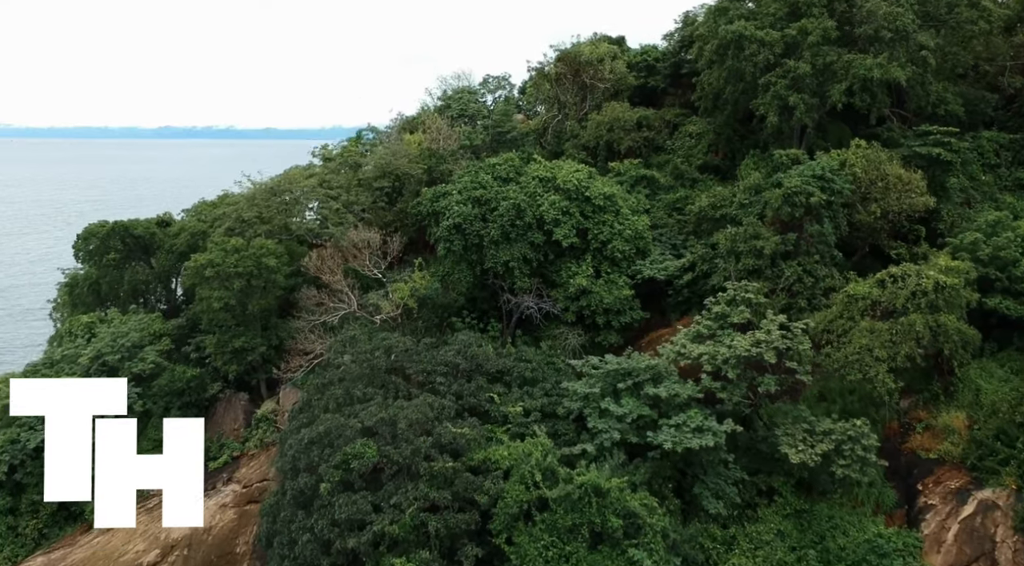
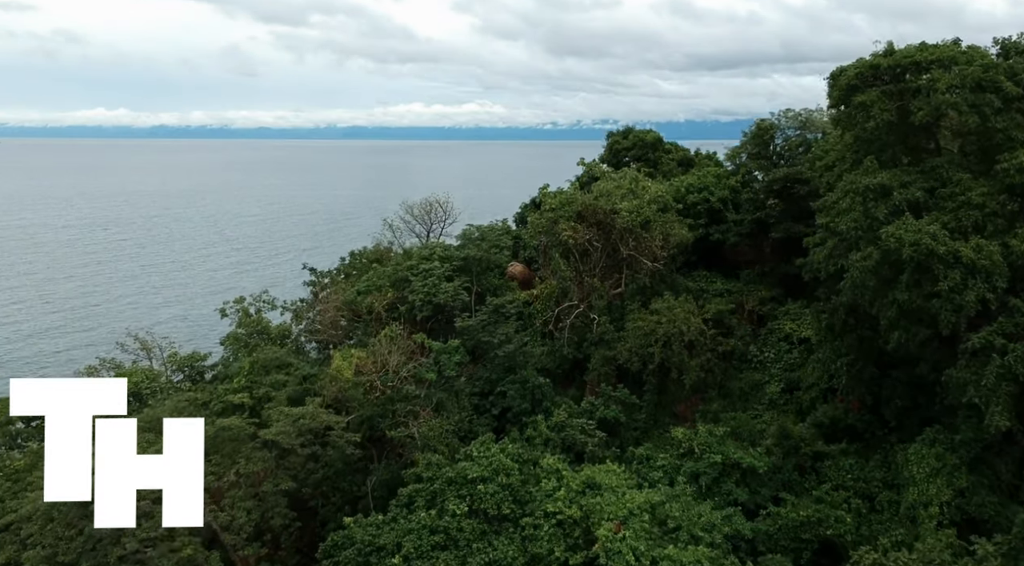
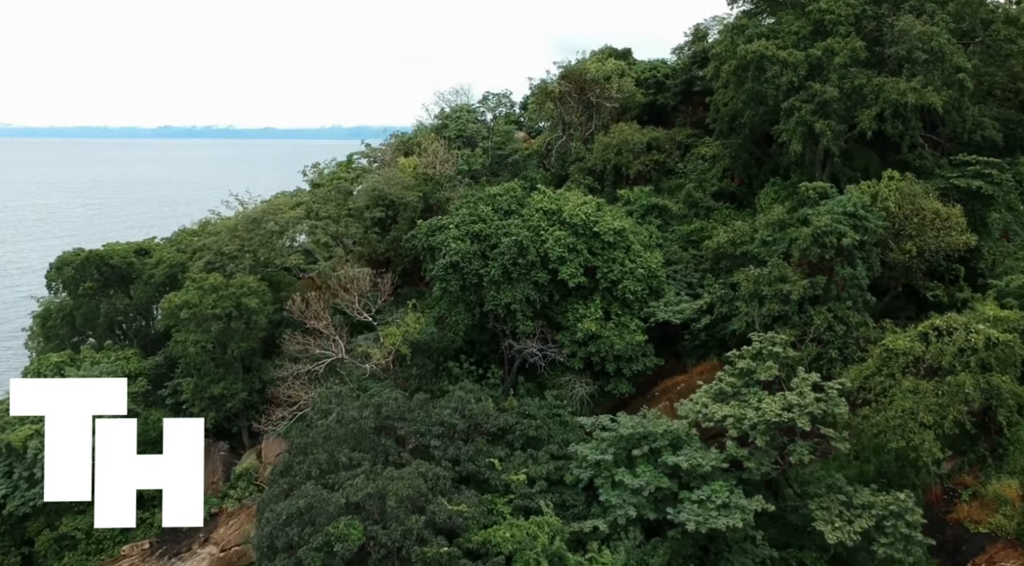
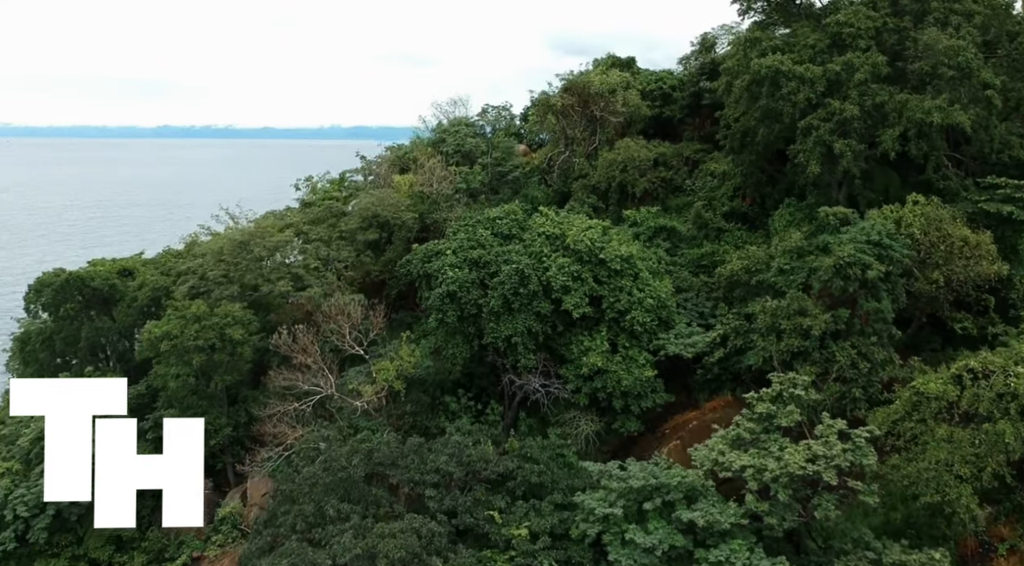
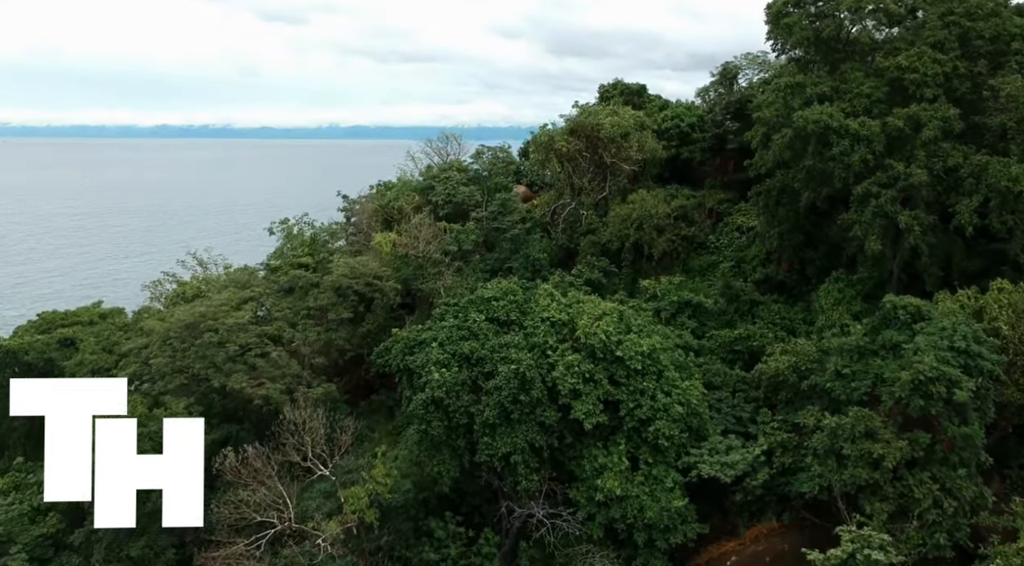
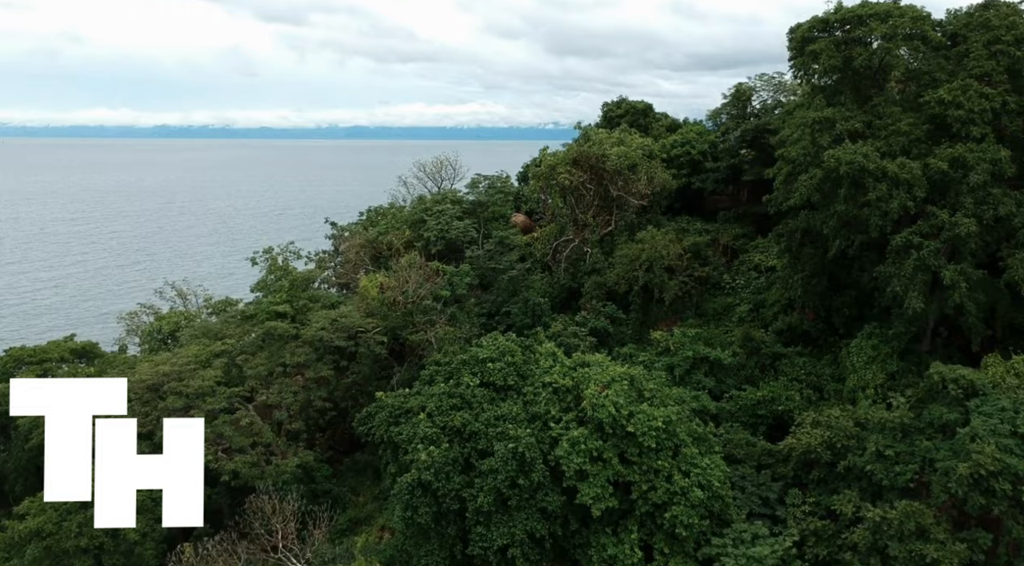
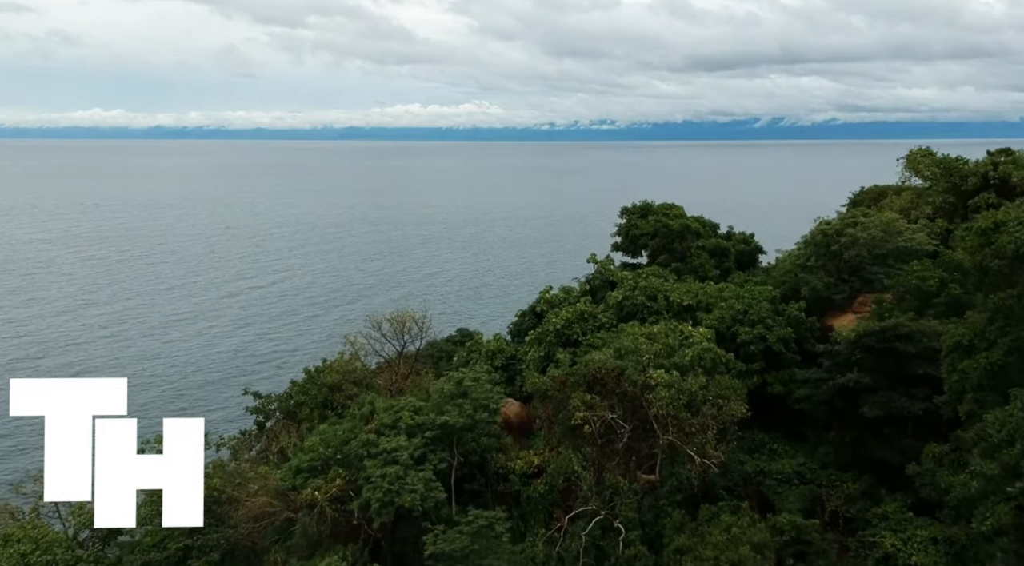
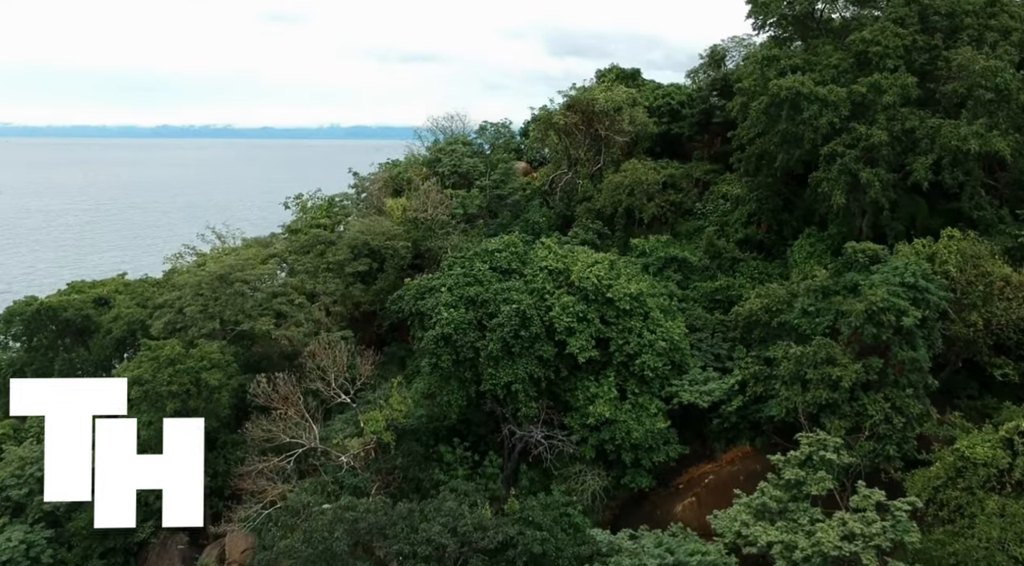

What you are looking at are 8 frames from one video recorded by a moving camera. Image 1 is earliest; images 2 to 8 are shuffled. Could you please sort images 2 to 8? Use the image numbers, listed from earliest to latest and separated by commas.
3, 4, 8, 5, 6, 2, 7
